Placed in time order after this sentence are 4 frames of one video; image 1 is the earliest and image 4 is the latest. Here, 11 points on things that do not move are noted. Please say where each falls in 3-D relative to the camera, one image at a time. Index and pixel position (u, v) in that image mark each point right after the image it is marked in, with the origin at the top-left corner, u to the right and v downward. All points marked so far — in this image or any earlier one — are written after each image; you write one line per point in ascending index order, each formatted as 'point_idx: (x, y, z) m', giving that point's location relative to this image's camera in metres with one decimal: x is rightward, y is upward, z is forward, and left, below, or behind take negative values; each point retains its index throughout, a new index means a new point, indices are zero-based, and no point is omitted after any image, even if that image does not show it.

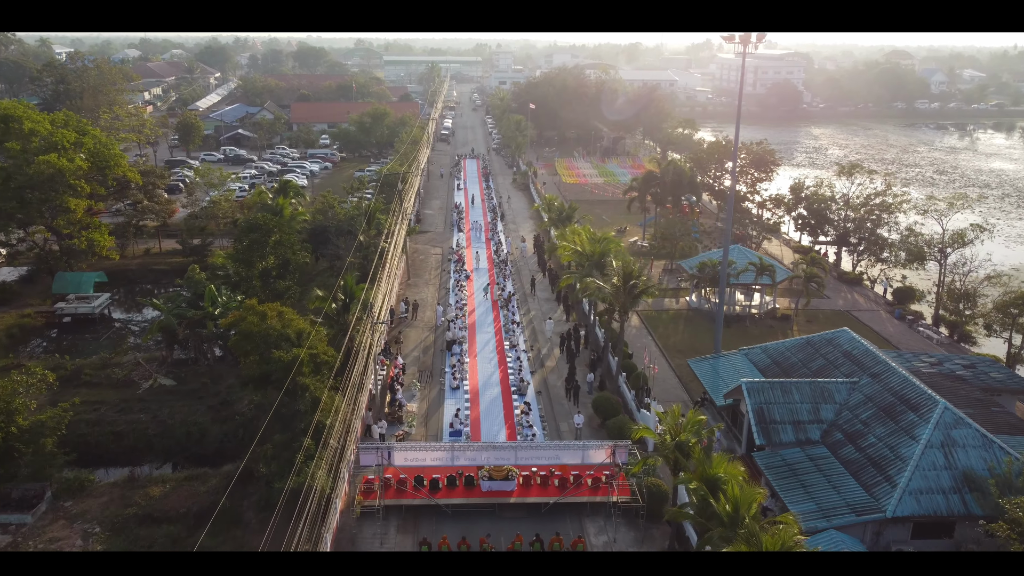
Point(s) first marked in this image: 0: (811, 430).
0: (+5.1, -2.4, +19.7) m
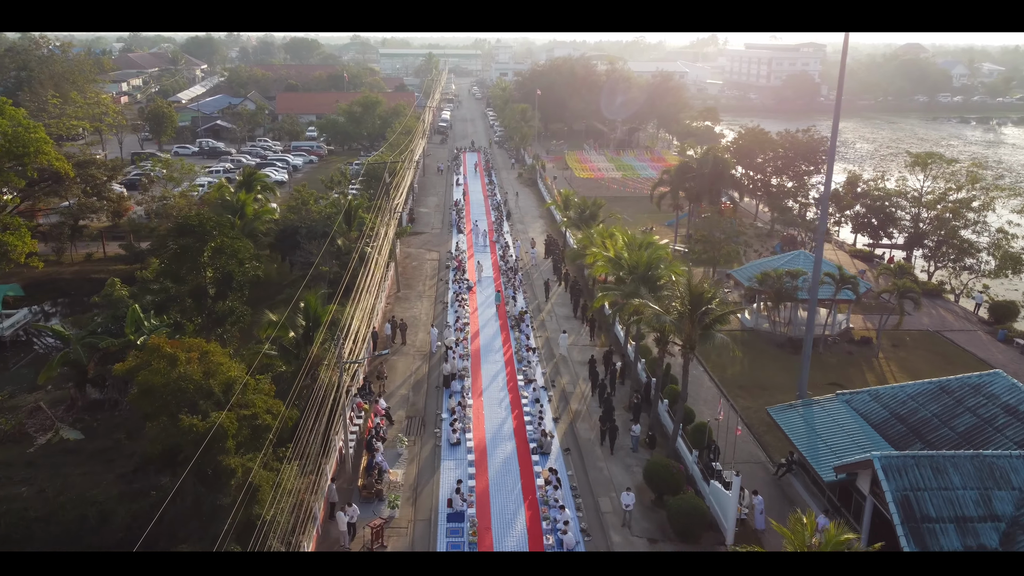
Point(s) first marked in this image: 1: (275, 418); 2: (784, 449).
0: (+5.4, -2.8, +13.2) m
1: (-3.1, -1.7, +15.0) m
2: (+4.6, -2.7, +19.4) m
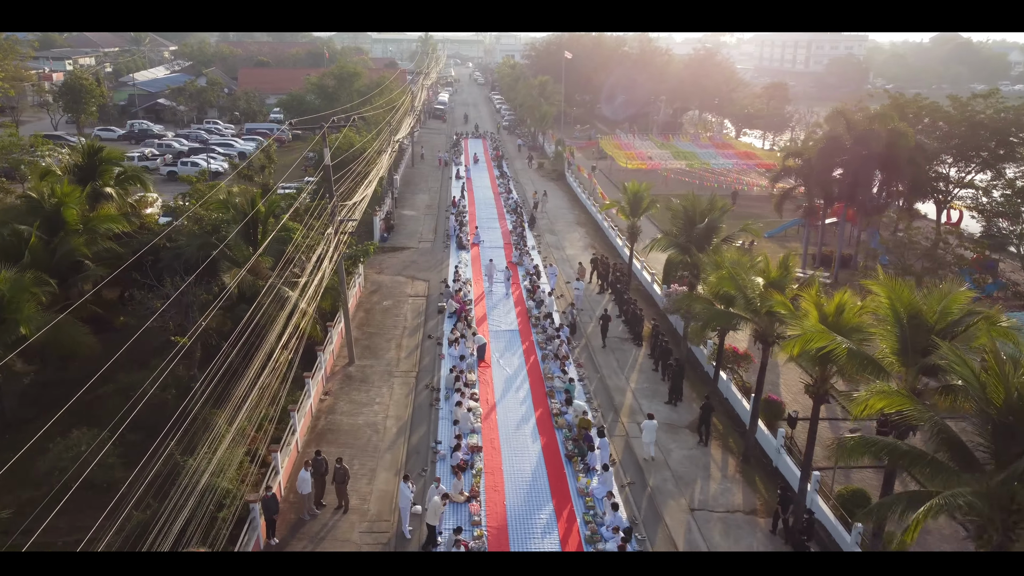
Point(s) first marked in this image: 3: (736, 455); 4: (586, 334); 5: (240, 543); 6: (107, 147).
0: (+6.1, -3.9, -0.8) m
1: (-2.5, -2.8, +1.0) m
2: (+5.2, -3.8, +5.5) m
3: (+2.7, -2.1, +13.8) m
4: (+1.2, -0.9, +19.5) m
5: (-2.4, -2.2, +10.3) m
6: (-6.6, +2.3, +19.0) m
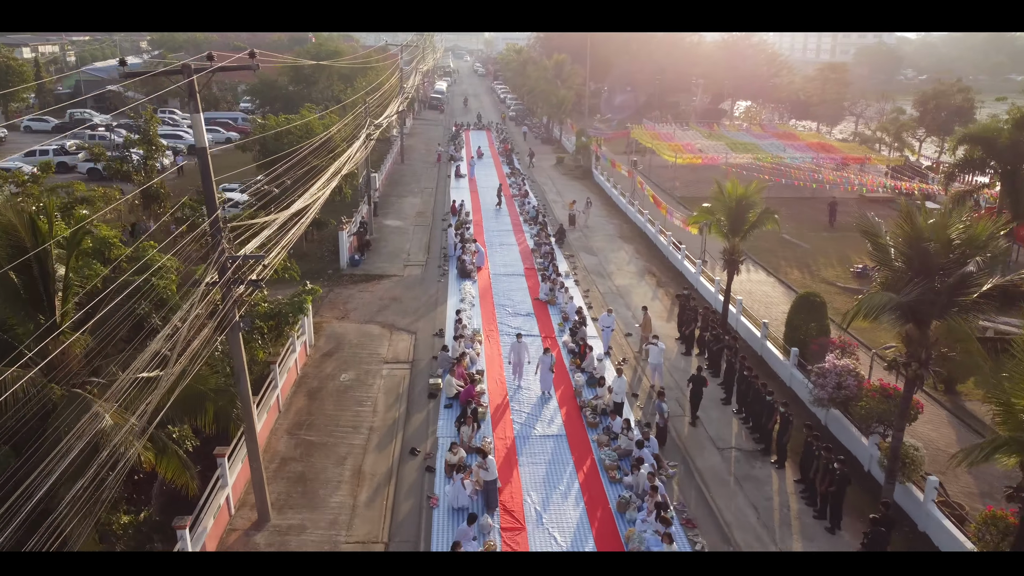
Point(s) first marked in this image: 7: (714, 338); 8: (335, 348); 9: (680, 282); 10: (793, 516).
0: (+6.5, -4.6, -8.9) m
1: (-2.0, -3.5, -7.1) m
2: (+5.7, -4.5, -2.7) m
3: (+3.1, -2.8, +5.7) m
4: (+1.7, -1.6, +11.4) m
5: (-1.9, -3.0, +2.2) m
6: (-6.2, +1.5, +10.9) m
7: (+2.4, -0.6, +13.4) m
8: (-2.2, -0.7, +14.4) m
9: (+2.6, +0.1, +17.9) m
10: (+2.4, -2.0, +9.6) m
